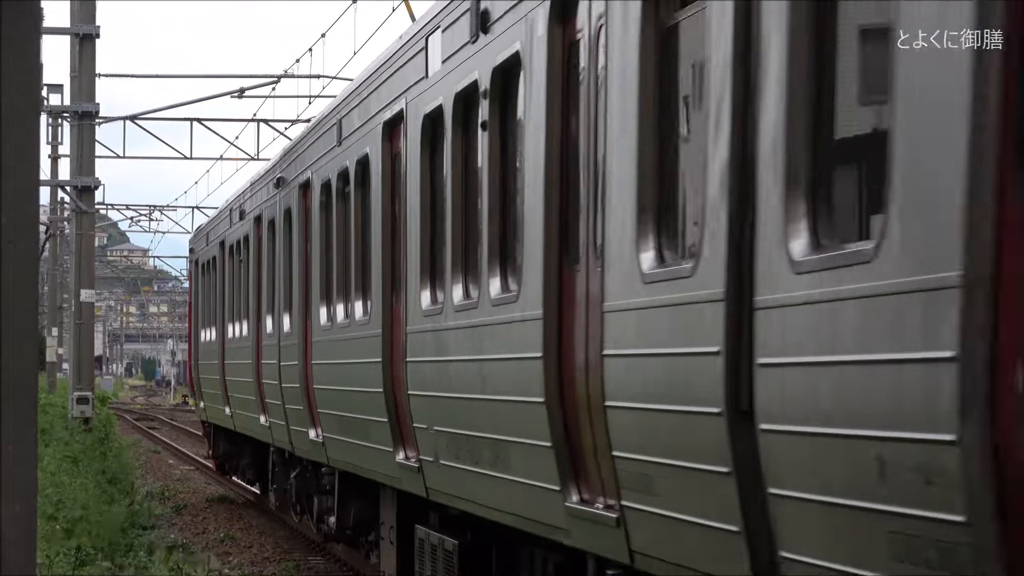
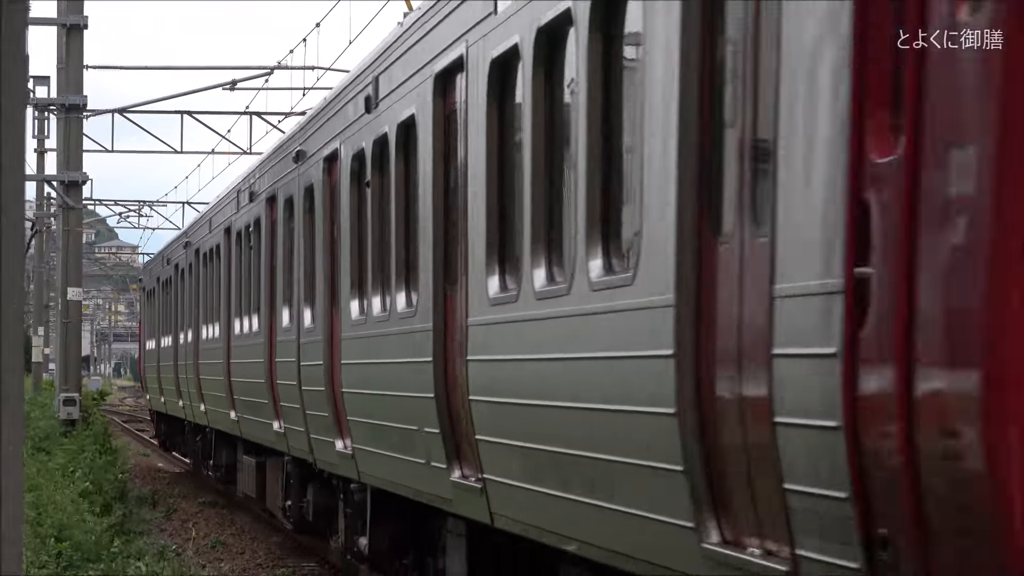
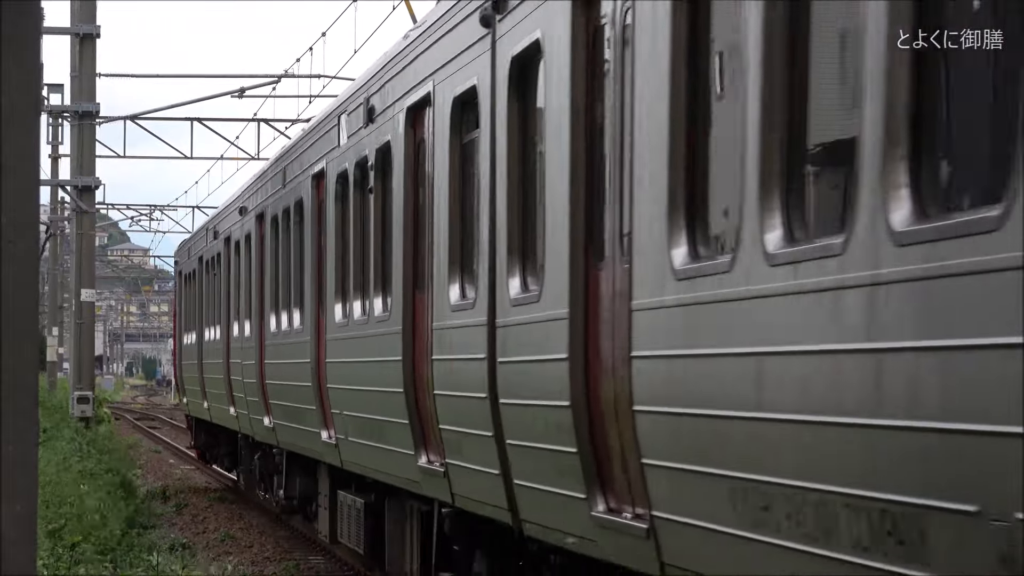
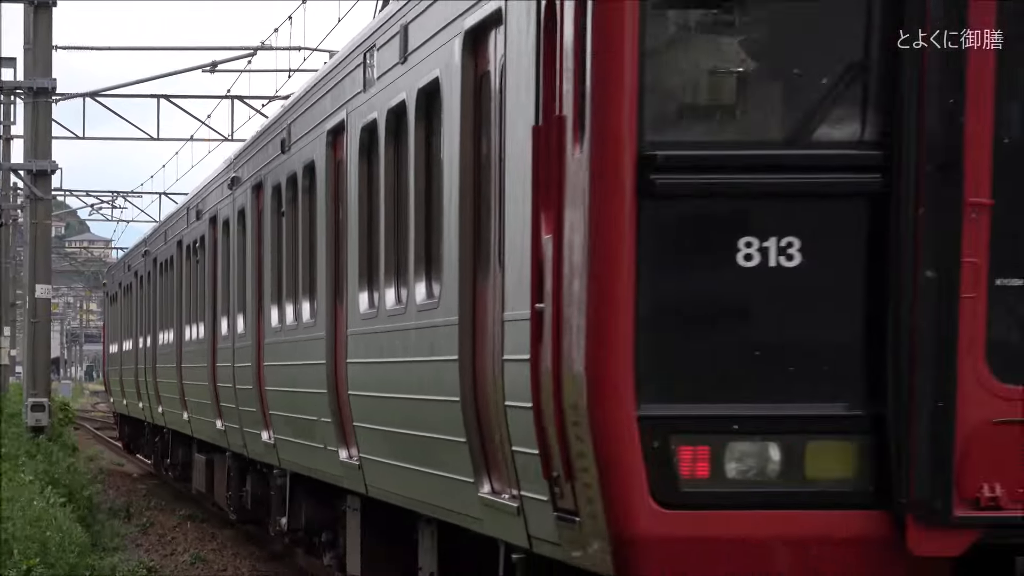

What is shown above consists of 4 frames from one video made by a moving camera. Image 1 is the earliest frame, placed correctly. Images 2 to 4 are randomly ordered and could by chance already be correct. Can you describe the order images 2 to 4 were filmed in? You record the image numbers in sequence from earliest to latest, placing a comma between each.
3, 2, 4
